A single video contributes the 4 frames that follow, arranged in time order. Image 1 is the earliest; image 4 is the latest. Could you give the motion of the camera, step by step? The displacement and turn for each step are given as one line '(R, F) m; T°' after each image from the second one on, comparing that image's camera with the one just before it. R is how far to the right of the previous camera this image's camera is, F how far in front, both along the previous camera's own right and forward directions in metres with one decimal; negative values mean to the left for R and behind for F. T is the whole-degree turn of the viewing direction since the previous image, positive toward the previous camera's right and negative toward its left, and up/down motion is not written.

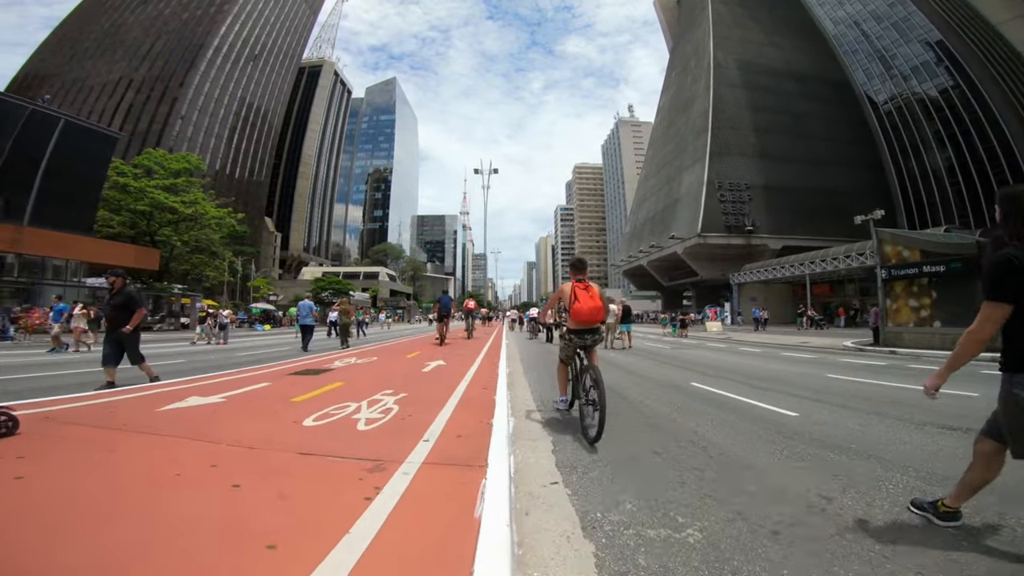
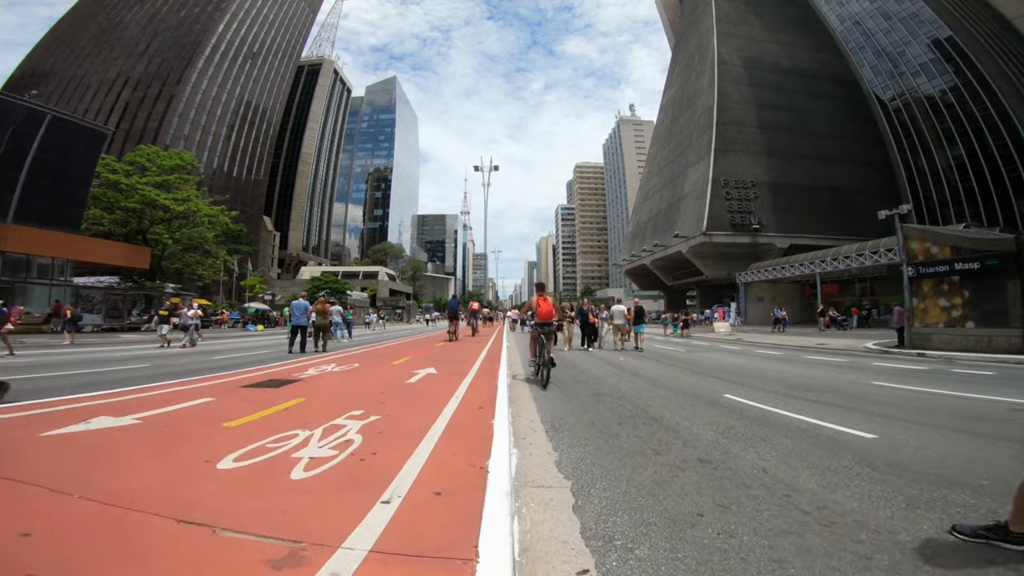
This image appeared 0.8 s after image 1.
(0.0, +1.1) m; 0°
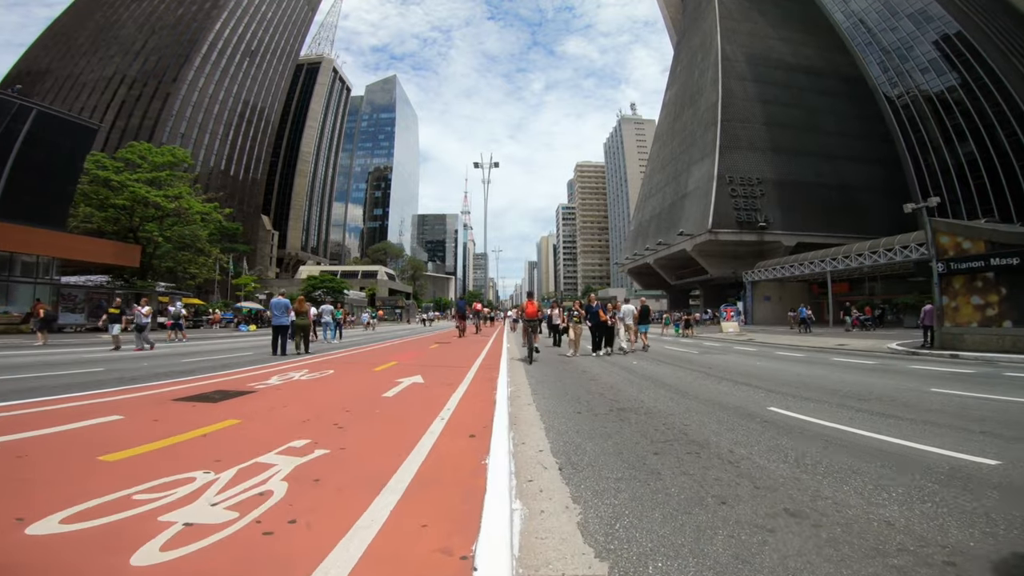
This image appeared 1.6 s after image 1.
(0.0, +1.1) m; 0°
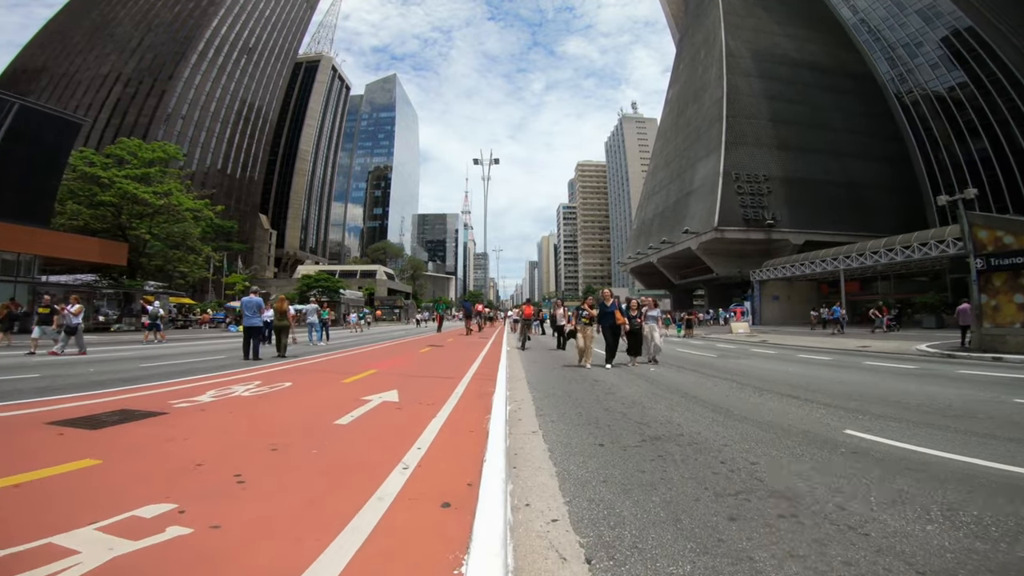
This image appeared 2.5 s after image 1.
(0.0, +1.2) m; 0°
